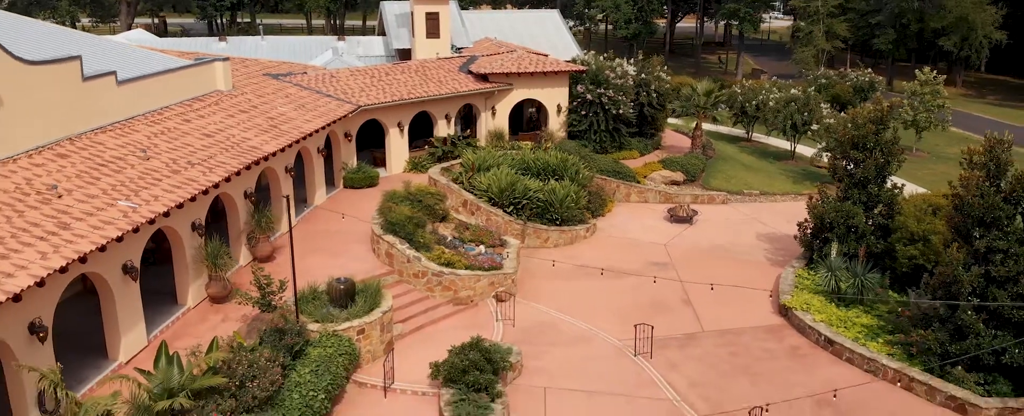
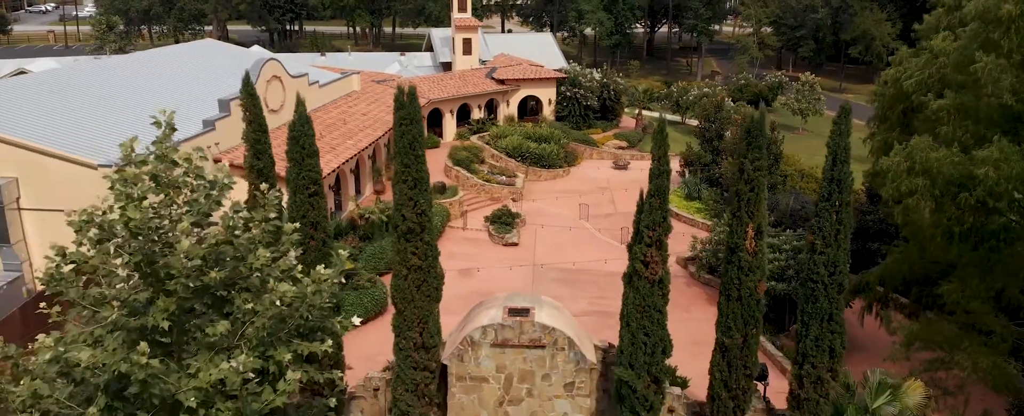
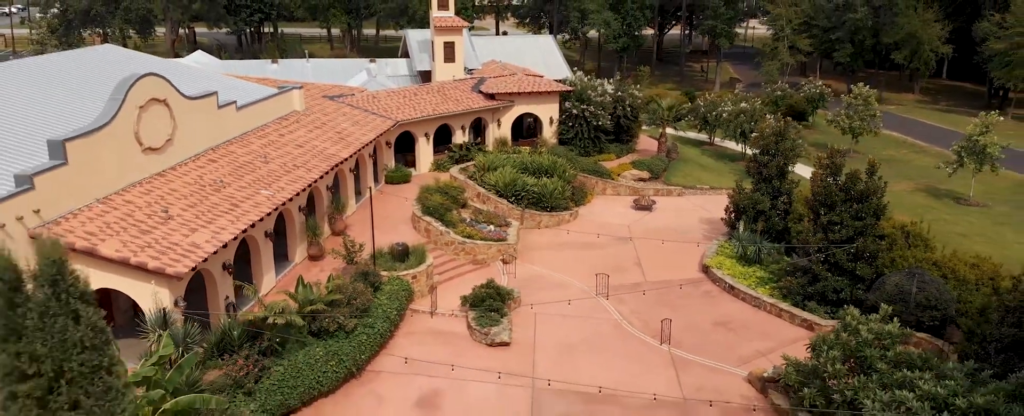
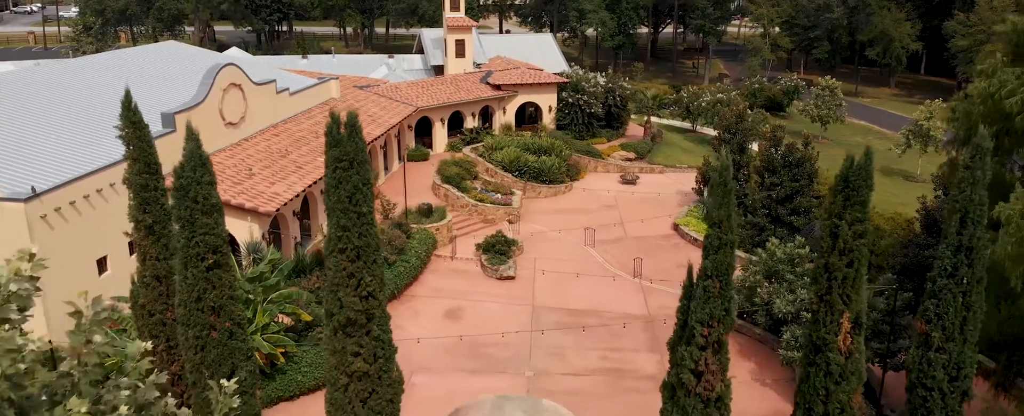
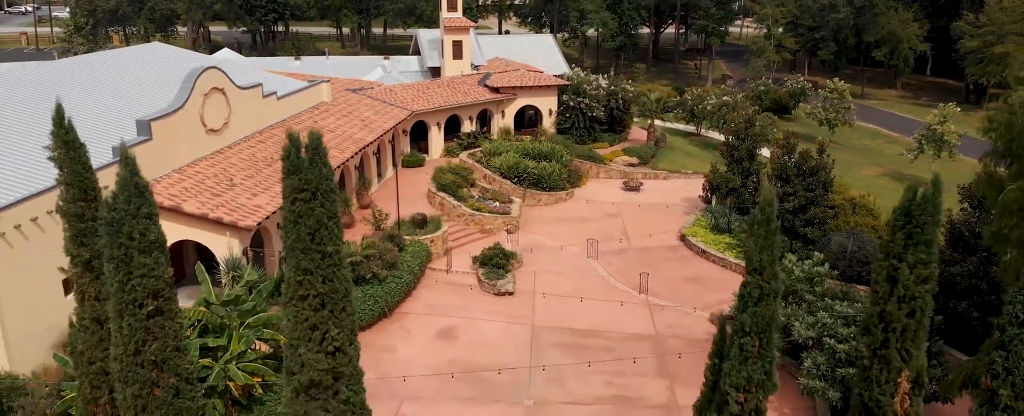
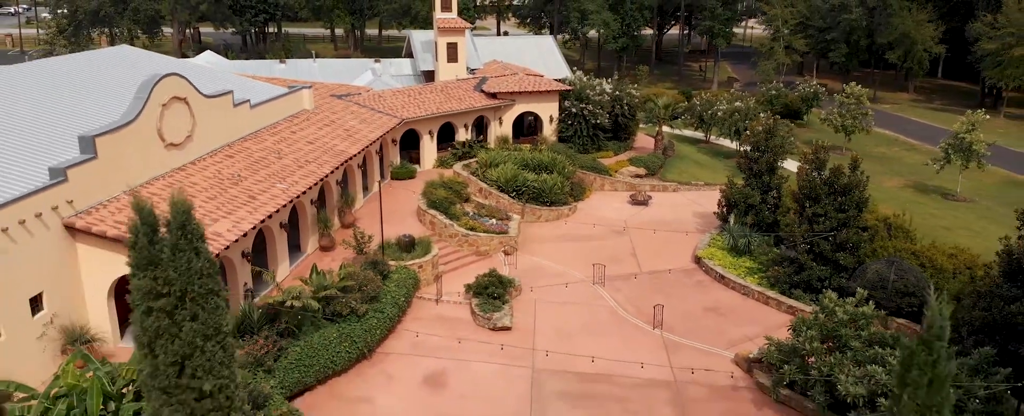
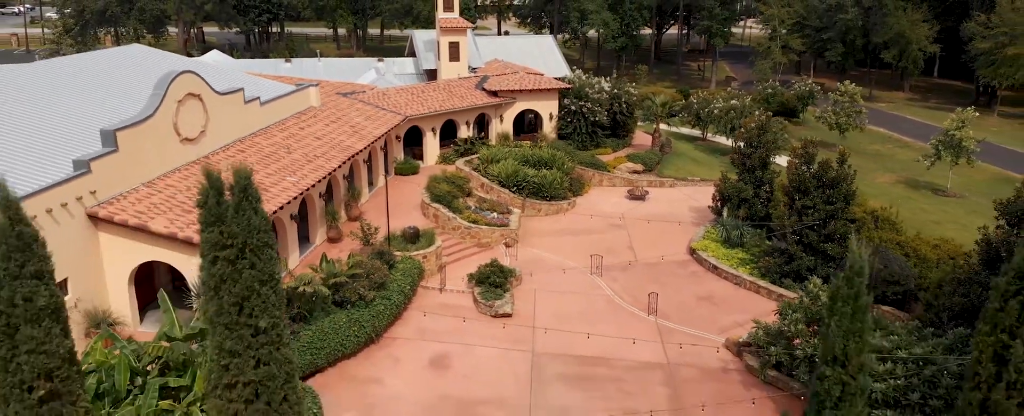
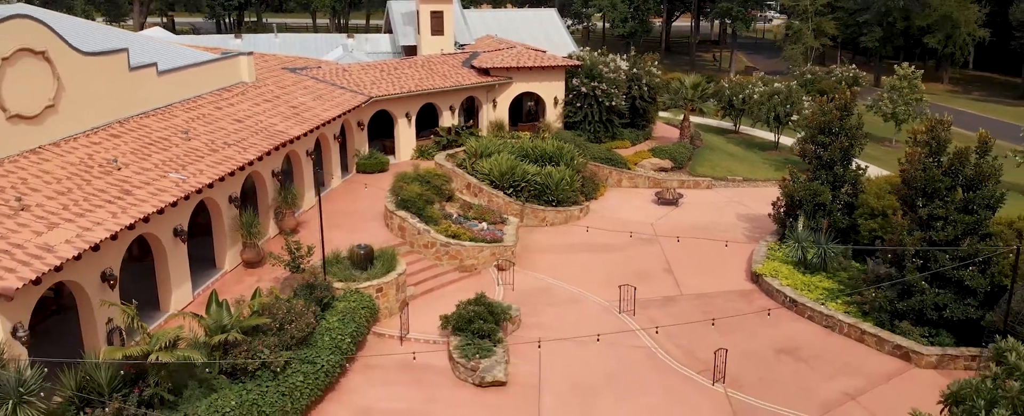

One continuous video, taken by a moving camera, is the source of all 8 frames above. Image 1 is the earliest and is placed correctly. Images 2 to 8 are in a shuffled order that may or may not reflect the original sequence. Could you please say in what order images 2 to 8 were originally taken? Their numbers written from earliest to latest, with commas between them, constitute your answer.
8, 3, 6, 7, 5, 4, 2
